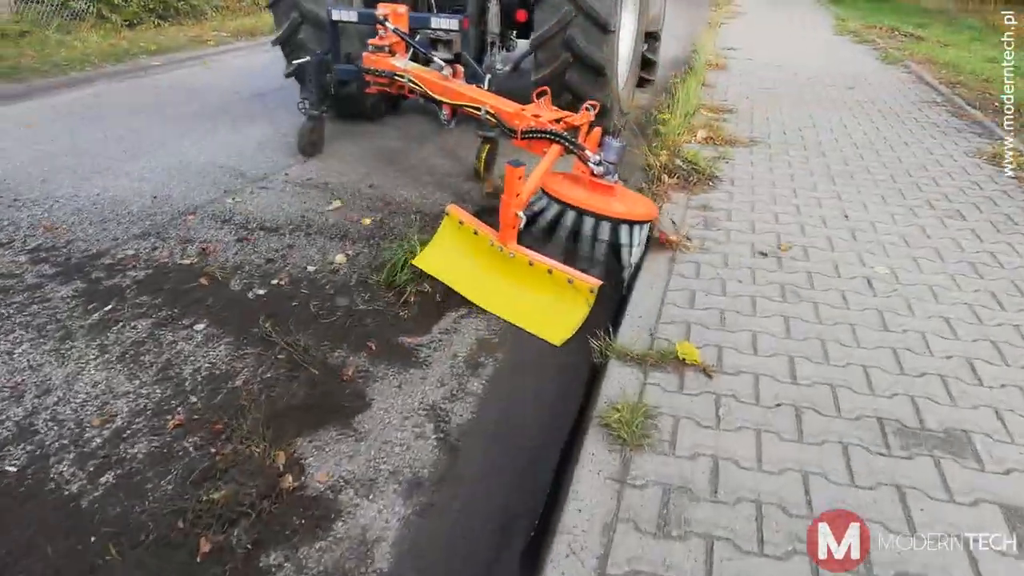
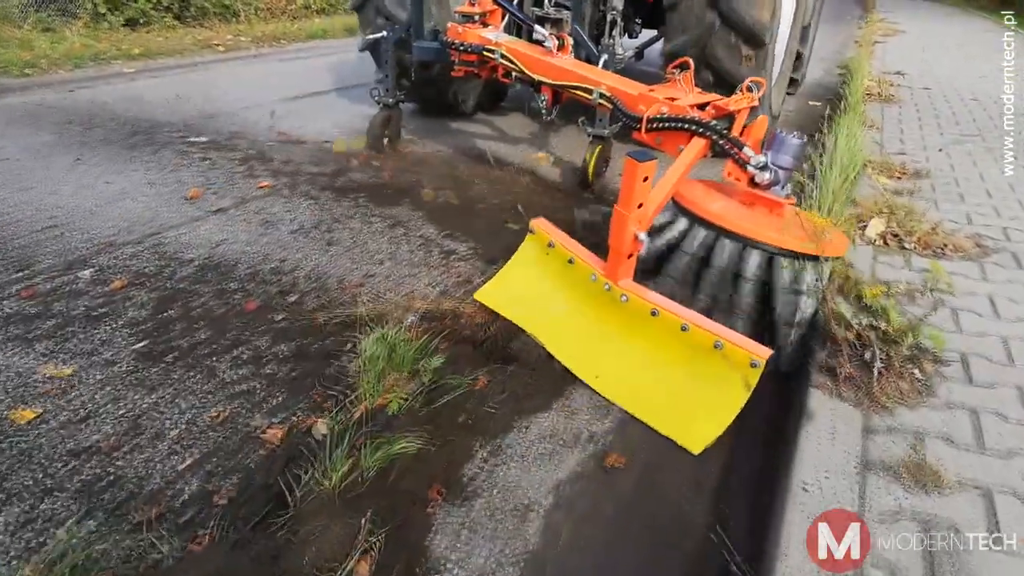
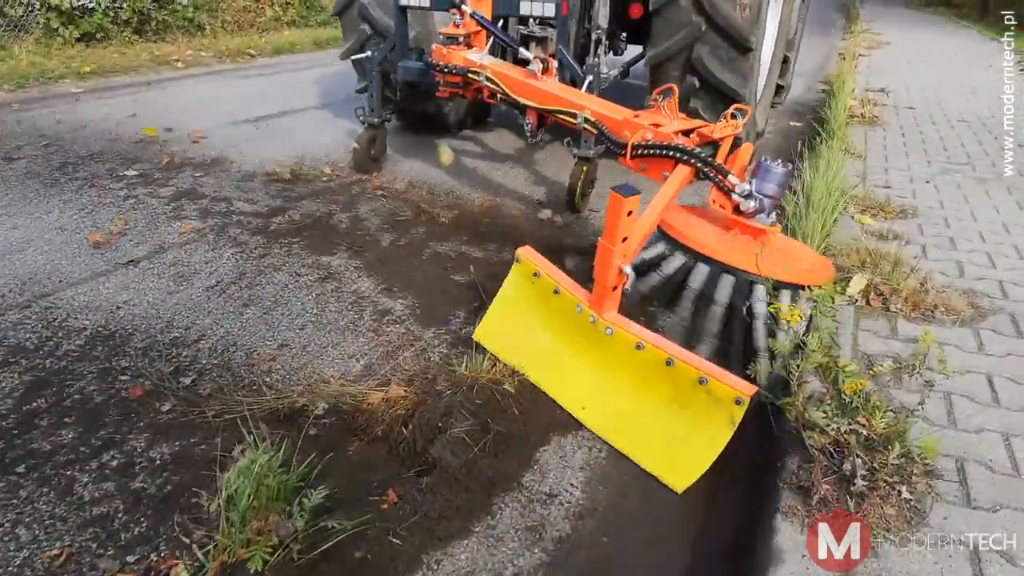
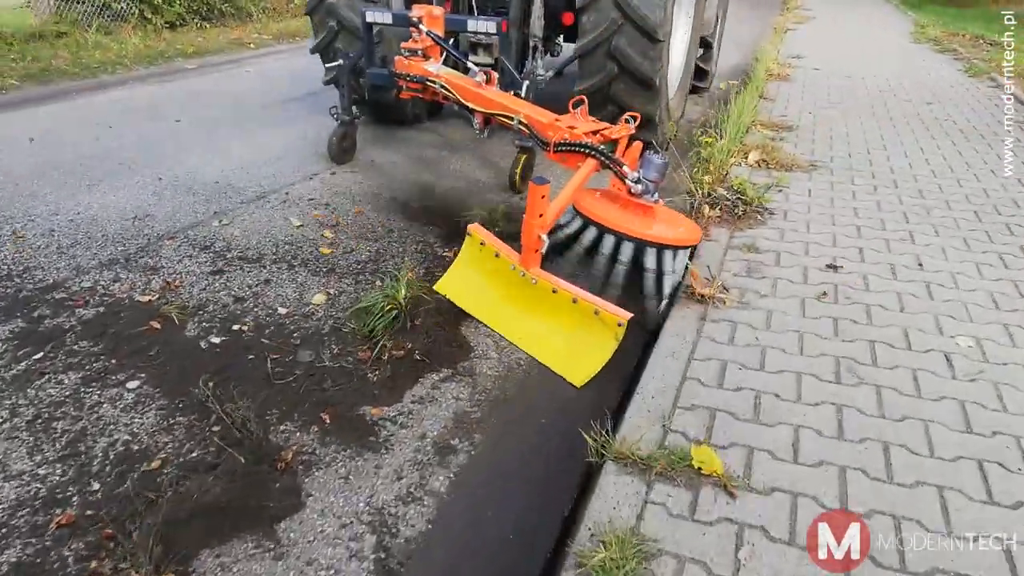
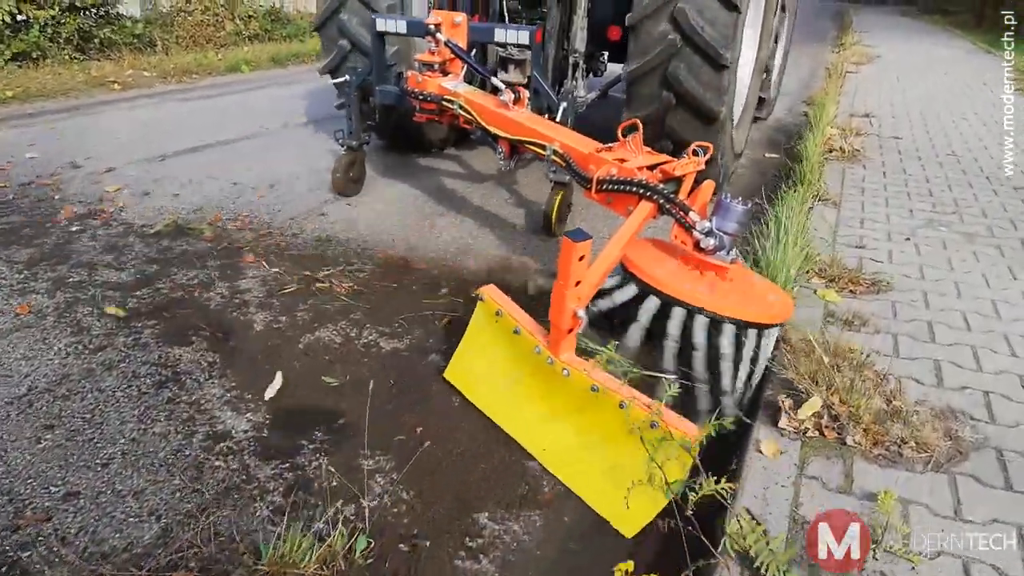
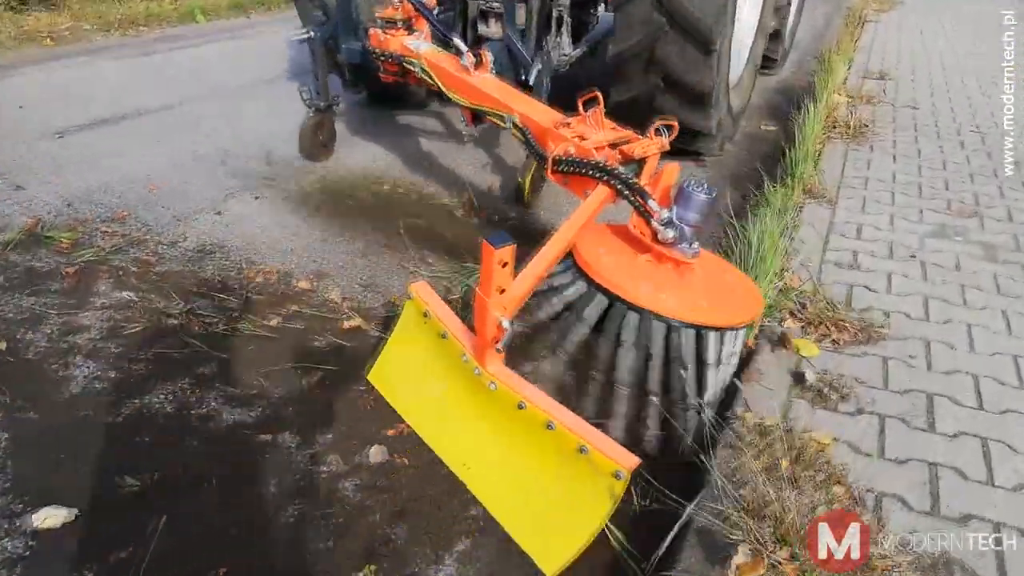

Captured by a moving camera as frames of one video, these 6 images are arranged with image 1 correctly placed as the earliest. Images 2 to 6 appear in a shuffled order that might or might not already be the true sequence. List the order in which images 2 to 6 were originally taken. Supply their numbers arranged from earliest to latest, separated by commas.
4, 2, 3, 5, 6
